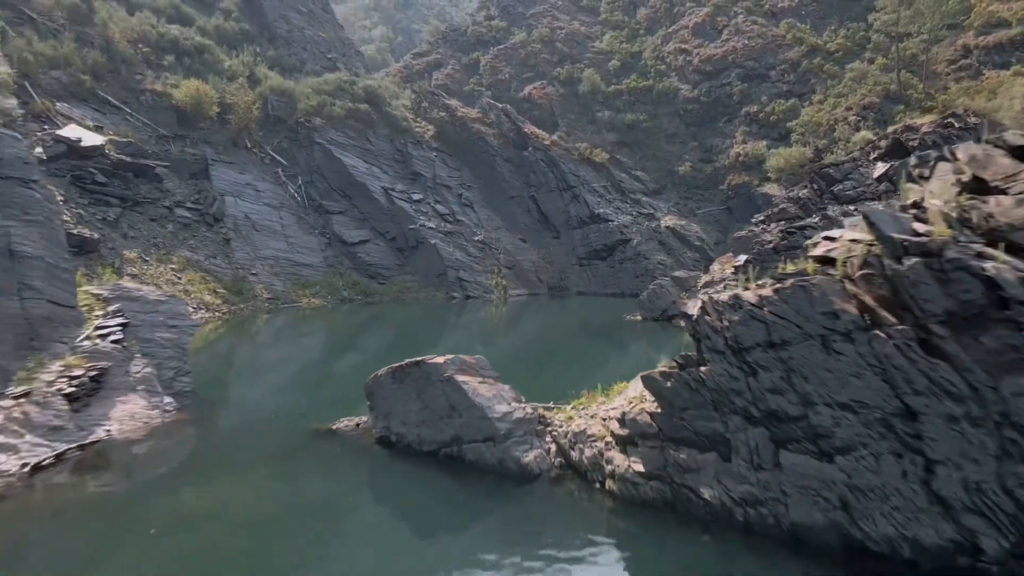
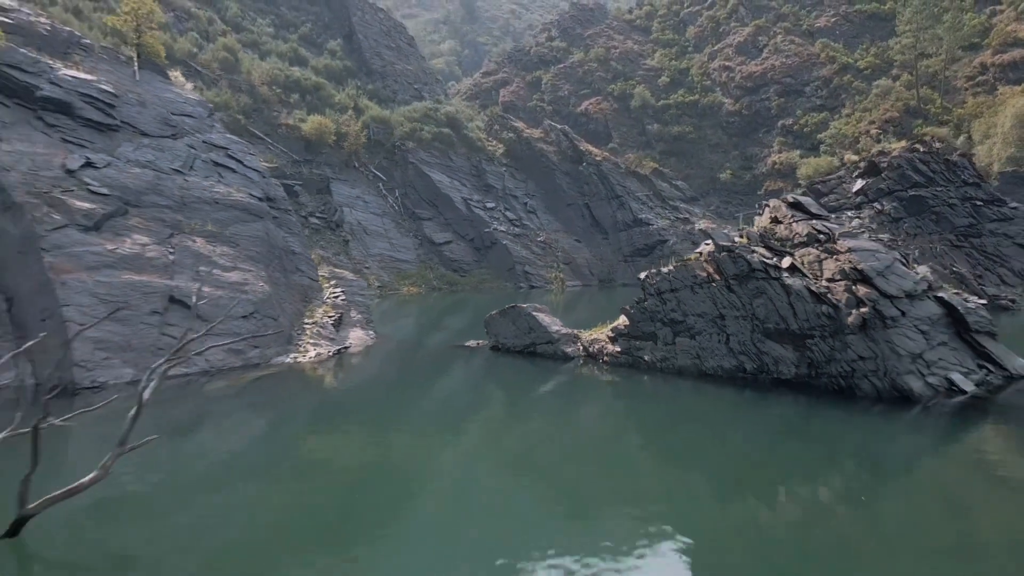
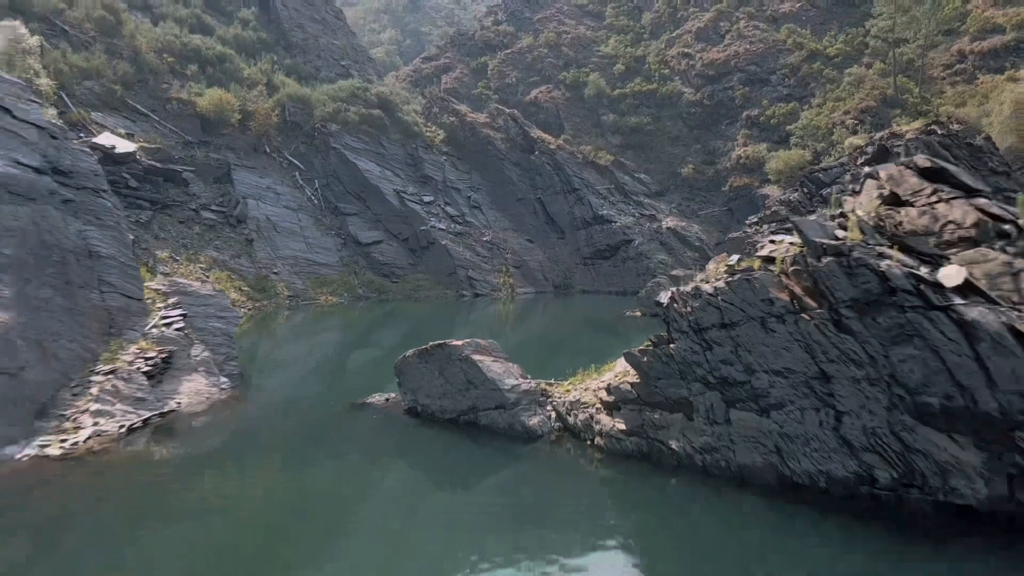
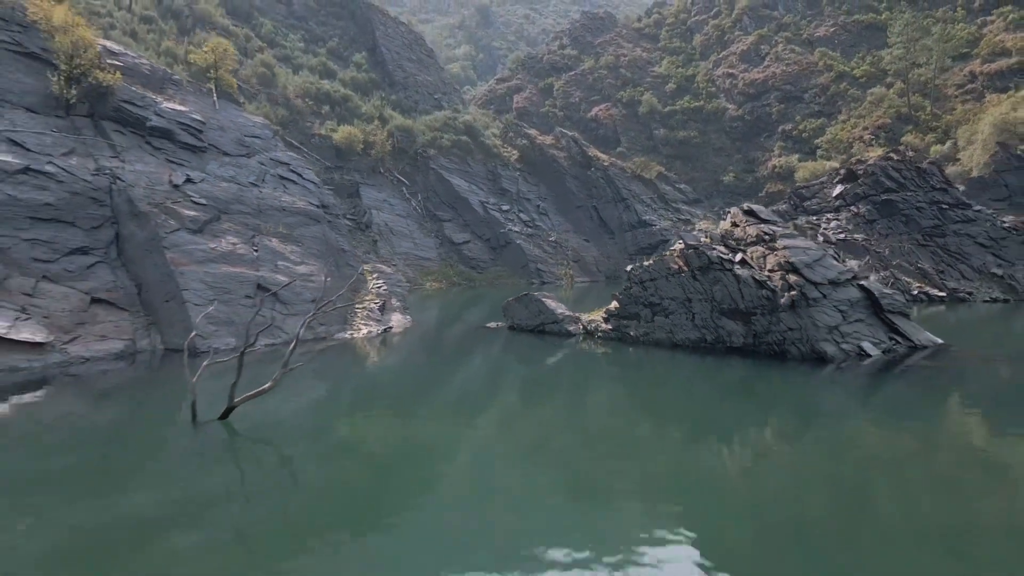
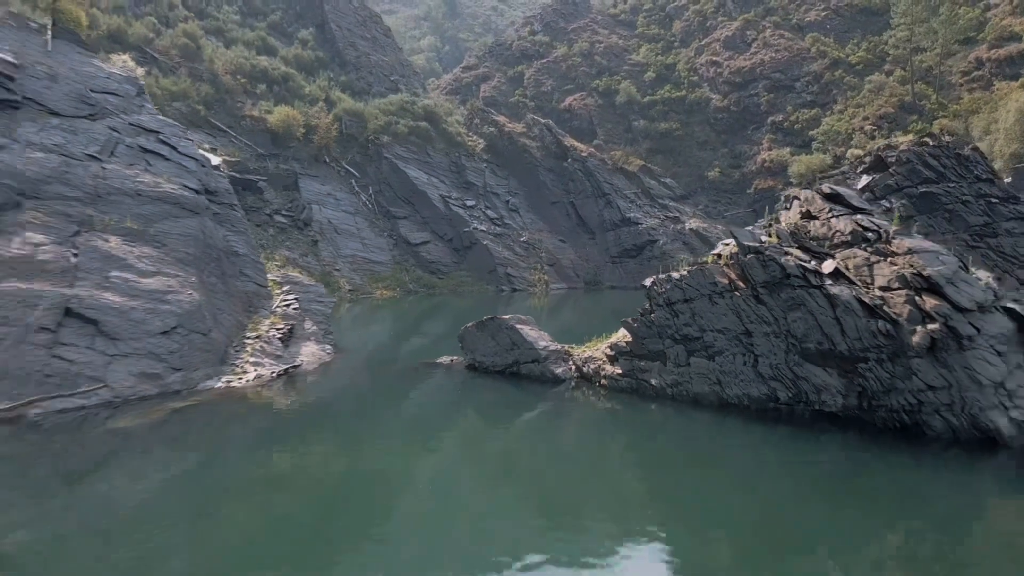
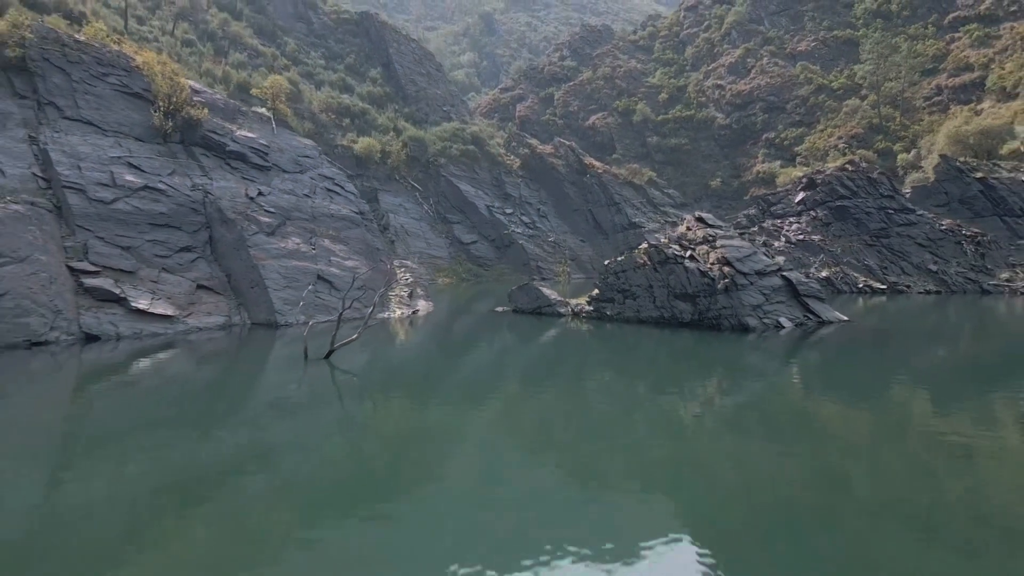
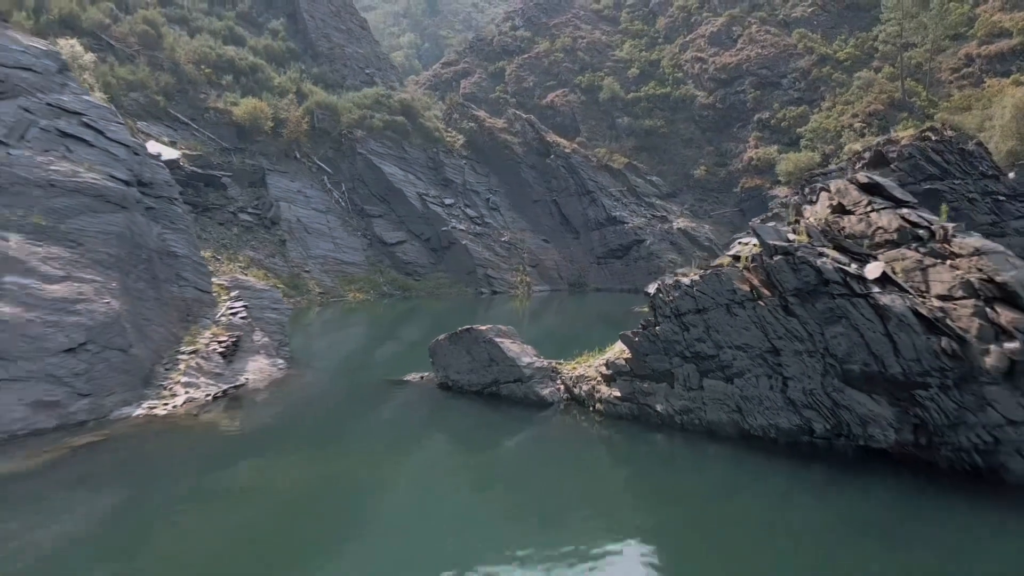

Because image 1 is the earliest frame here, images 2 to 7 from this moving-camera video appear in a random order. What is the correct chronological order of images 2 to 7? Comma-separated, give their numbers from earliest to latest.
3, 7, 5, 2, 4, 6
